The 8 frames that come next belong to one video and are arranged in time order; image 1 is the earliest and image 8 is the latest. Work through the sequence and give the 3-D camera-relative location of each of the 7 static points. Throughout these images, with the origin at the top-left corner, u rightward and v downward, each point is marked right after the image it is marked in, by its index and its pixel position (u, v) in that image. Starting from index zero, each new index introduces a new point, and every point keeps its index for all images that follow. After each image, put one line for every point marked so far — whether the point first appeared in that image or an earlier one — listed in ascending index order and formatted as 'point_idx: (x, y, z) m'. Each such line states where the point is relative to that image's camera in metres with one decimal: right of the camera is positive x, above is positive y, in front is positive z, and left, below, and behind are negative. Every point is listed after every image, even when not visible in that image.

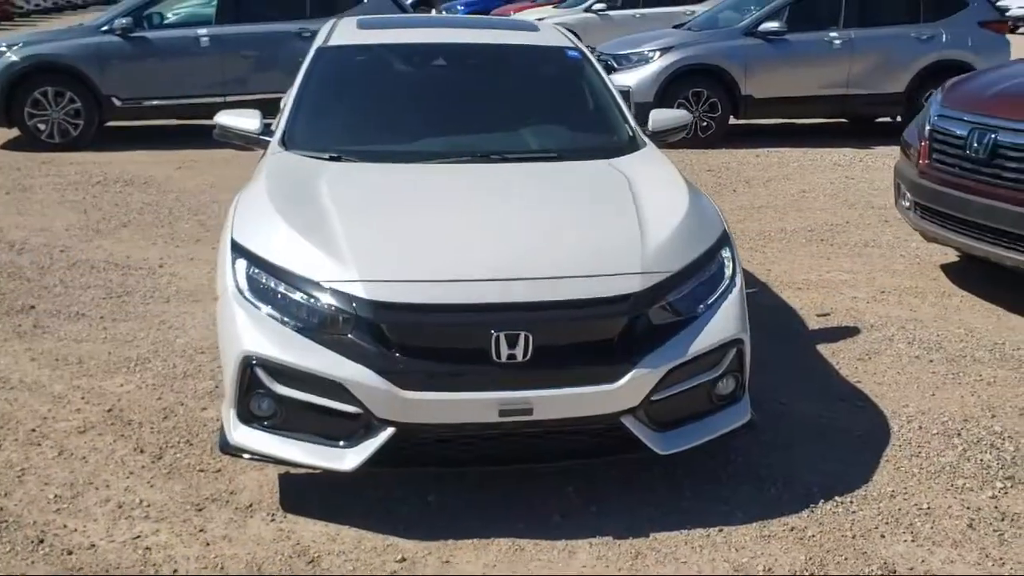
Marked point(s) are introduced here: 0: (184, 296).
0: (-2.1, 0.0, +6.4) m
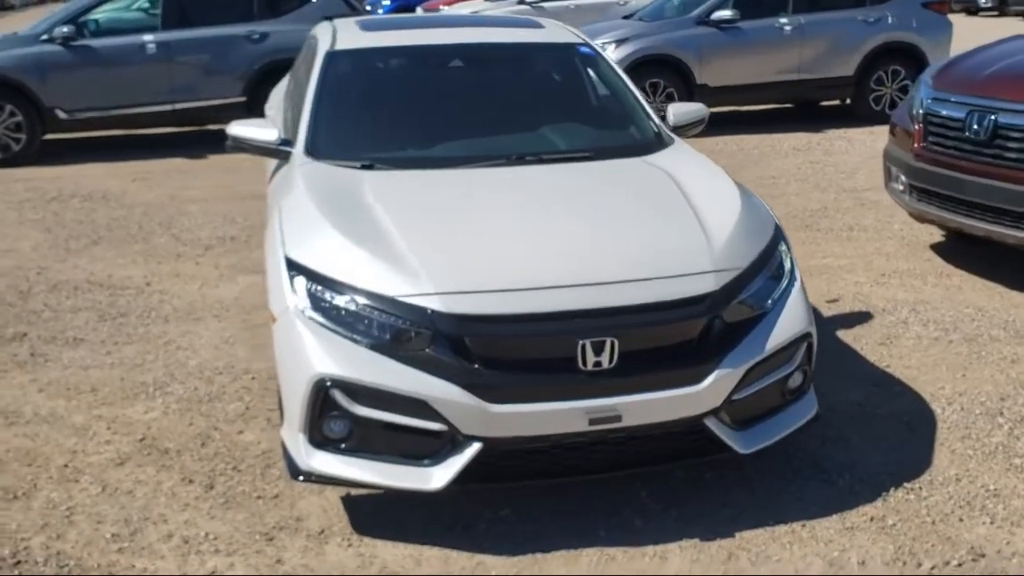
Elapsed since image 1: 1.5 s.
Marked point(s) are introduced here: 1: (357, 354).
0: (-2.0, -0.2, +6.2) m
1: (-0.5, -0.2, +3.5) m
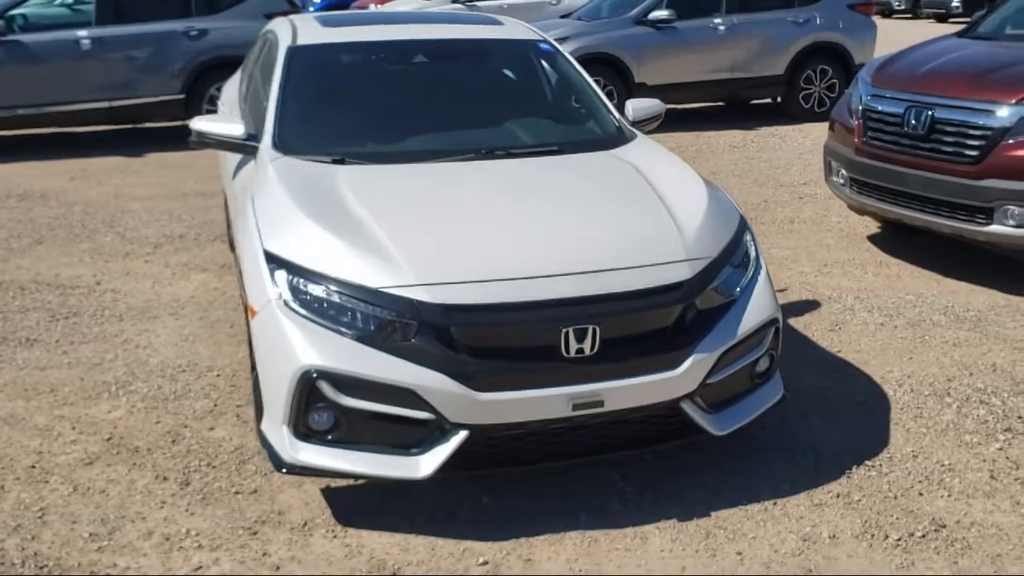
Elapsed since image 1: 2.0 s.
0: (-2.3, -0.1, +6.1) m
1: (-0.6, -0.2, +3.5) m
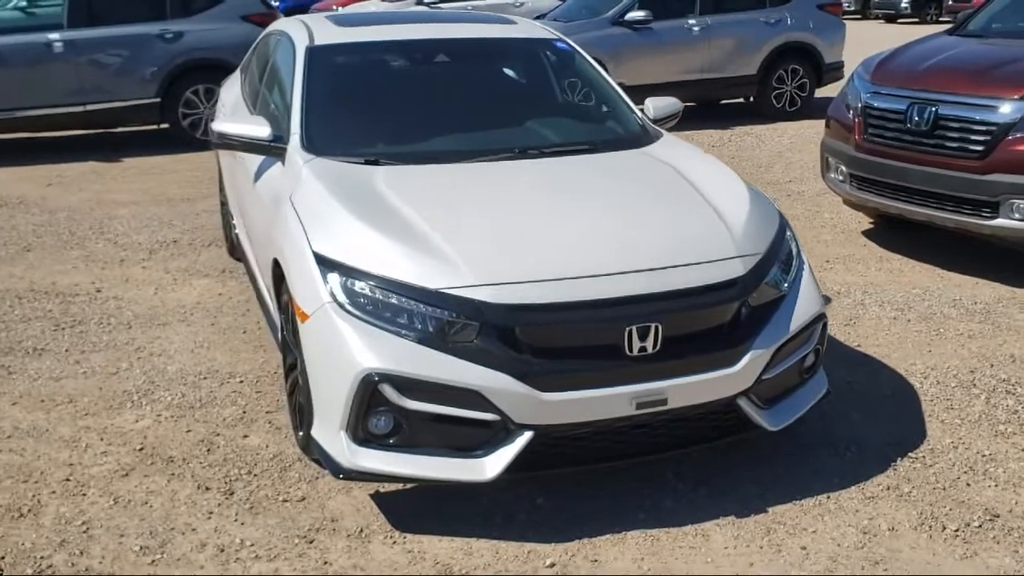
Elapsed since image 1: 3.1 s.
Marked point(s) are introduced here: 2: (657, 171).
0: (-2.2, -0.2, +5.9) m
1: (-0.4, -0.2, +3.5) m
2: (+0.6, +0.5, +4.4) m
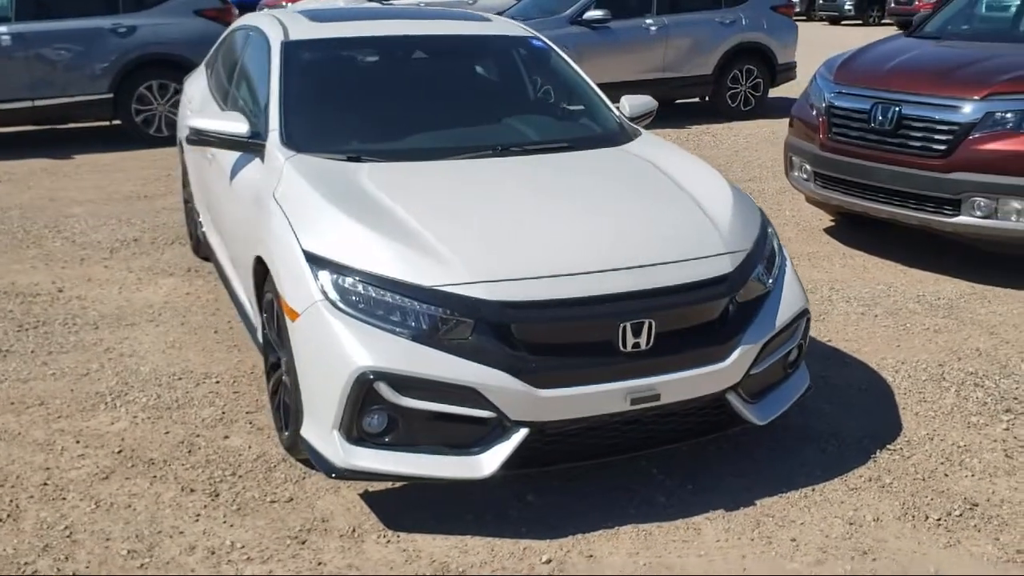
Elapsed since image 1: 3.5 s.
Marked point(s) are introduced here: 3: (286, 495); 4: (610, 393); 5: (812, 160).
0: (-2.3, -0.2, +5.8) m
1: (-0.4, -0.2, +3.5) m
2: (+0.6, +0.5, +4.4) m
3: (-0.9, -0.8, +3.9) m
4: (+0.3, -0.4, +3.5) m
5: (+2.1, +0.9, +7.1) m
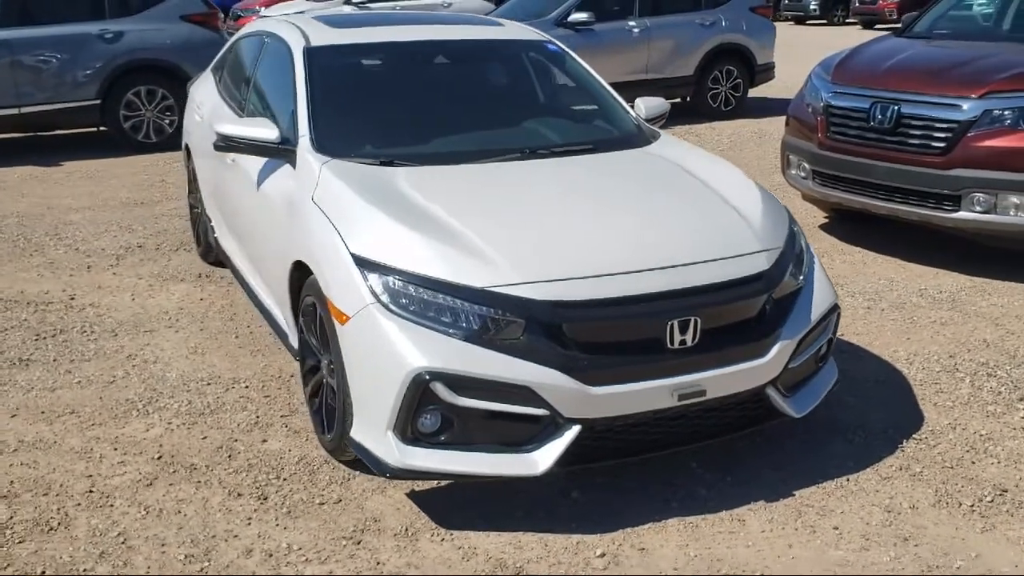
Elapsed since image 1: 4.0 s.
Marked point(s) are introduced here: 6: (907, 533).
0: (-2.2, -0.2, +5.8) m
1: (-0.2, -0.2, +3.5) m
2: (+0.7, +0.5, +4.5) m
3: (-0.7, -0.8, +3.9) m
4: (+0.5, -0.4, +3.6) m
5: (+2.2, +0.9, +7.2) m
6: (+1.5, -0.9, +3.7) m
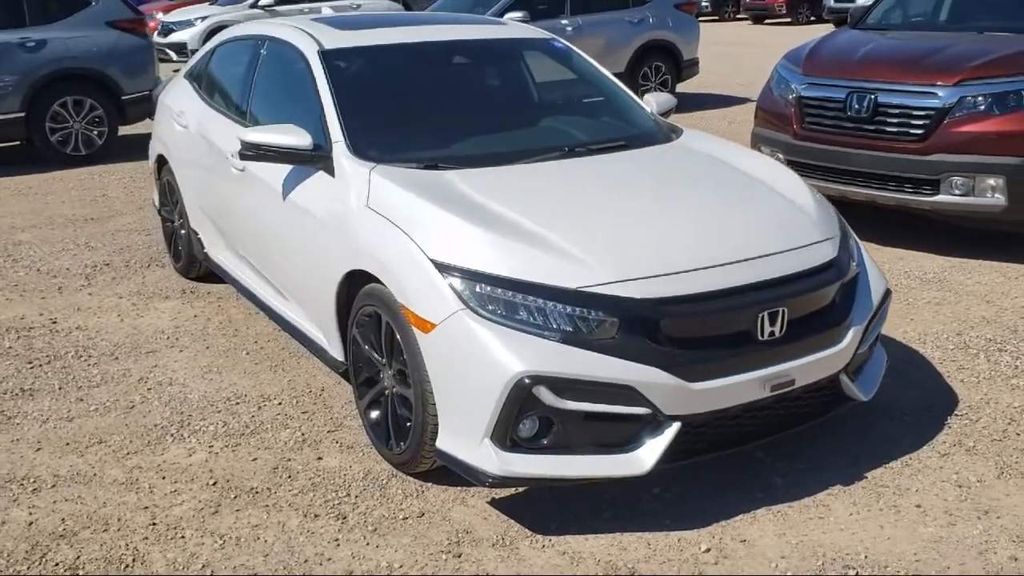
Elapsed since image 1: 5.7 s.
0: (-2.1, -0.3, +5.5) m
1: (+0.1, -0.2, +3.5) m
2: (+0.9, +0.6, +4.5) m
3: (-0.4, -0.9, +3.8) m
4: (+0.9, -0.3, +3.6) m
5: (+2.0, +1.0, +7.4) m
6: (+1.8, -0.8, +3.8) m
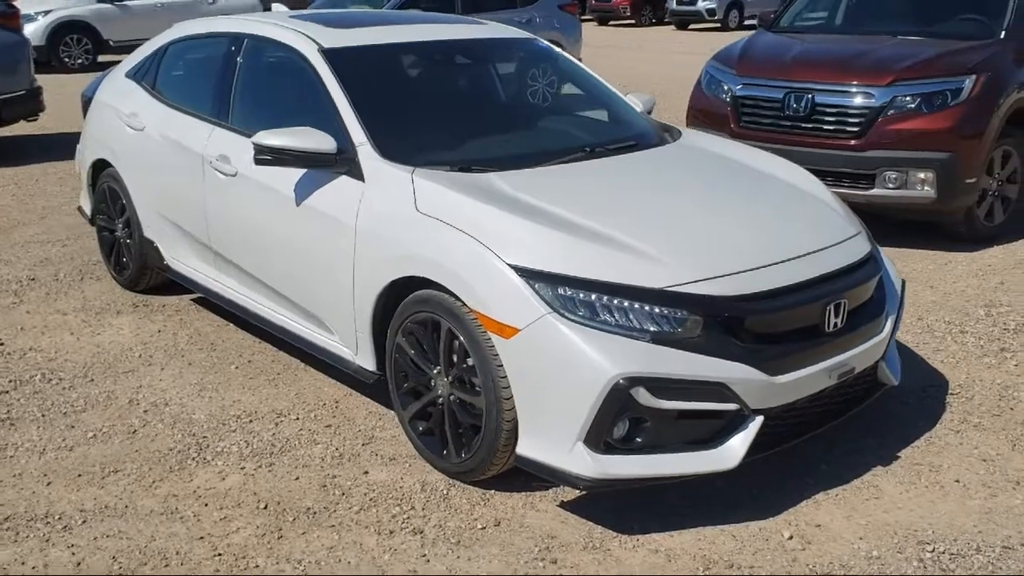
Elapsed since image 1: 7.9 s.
0: (-2.1, -0.4, +5.1) m
1: (+0.5, -0.2, +3.5) m
2: (+1.0, +0.6, +4.7) m
3: (-0.1, -0.9, +3.7) m
4: (+1.2, -0.3, +3.8) m
5: (+1.6, +1.1, +7.7) m
6: (+2.1, -0.8, +4.1) m
